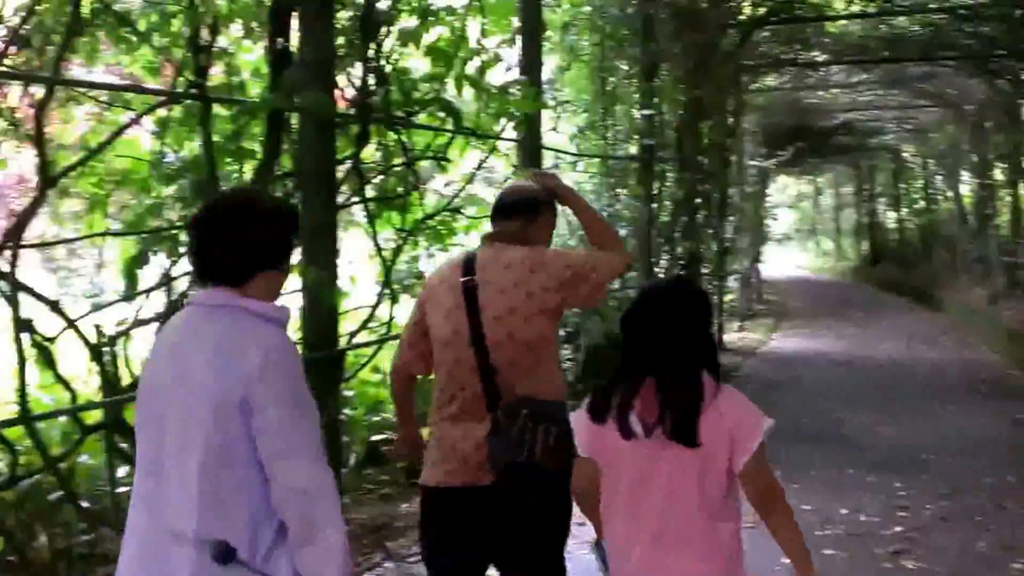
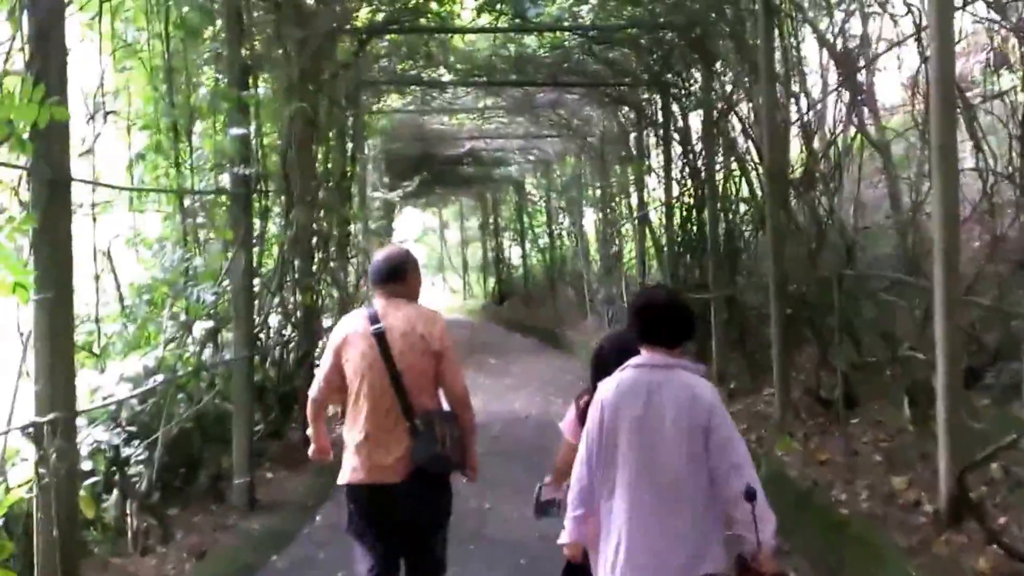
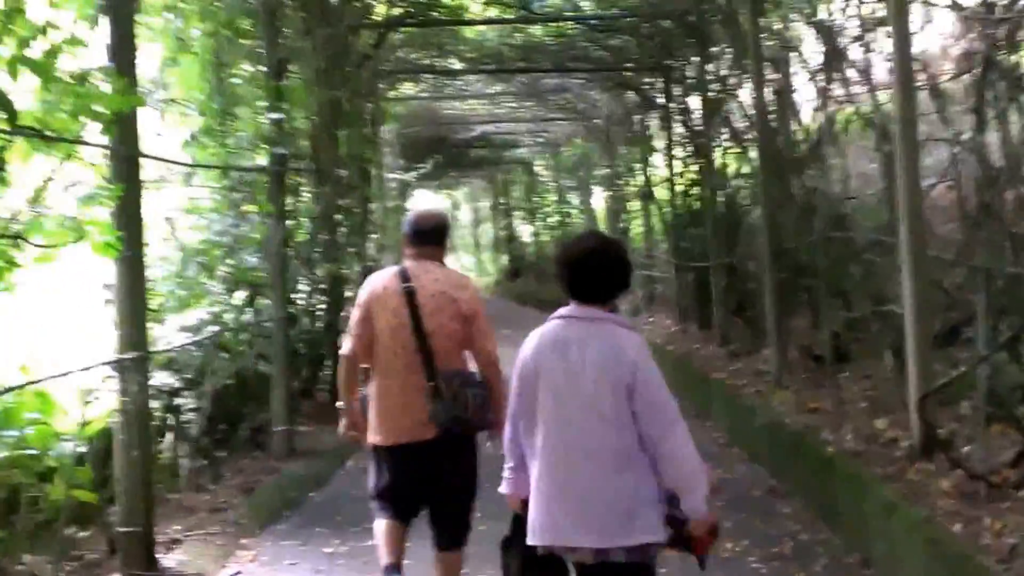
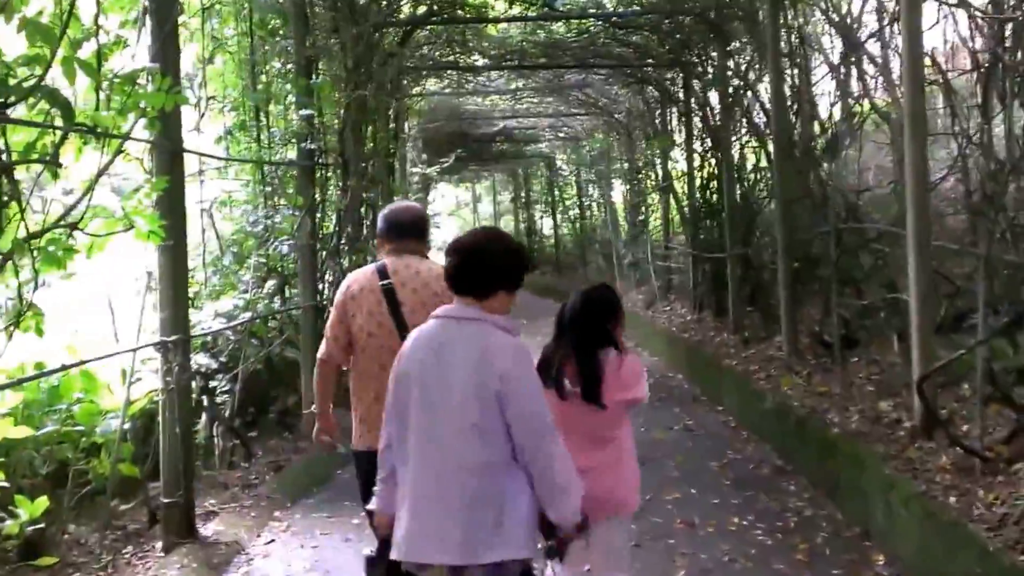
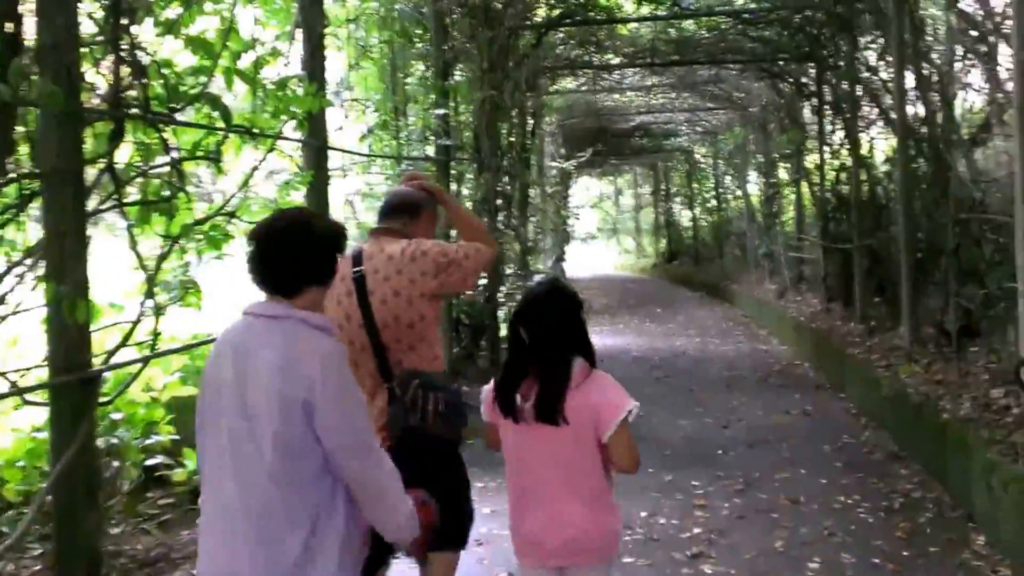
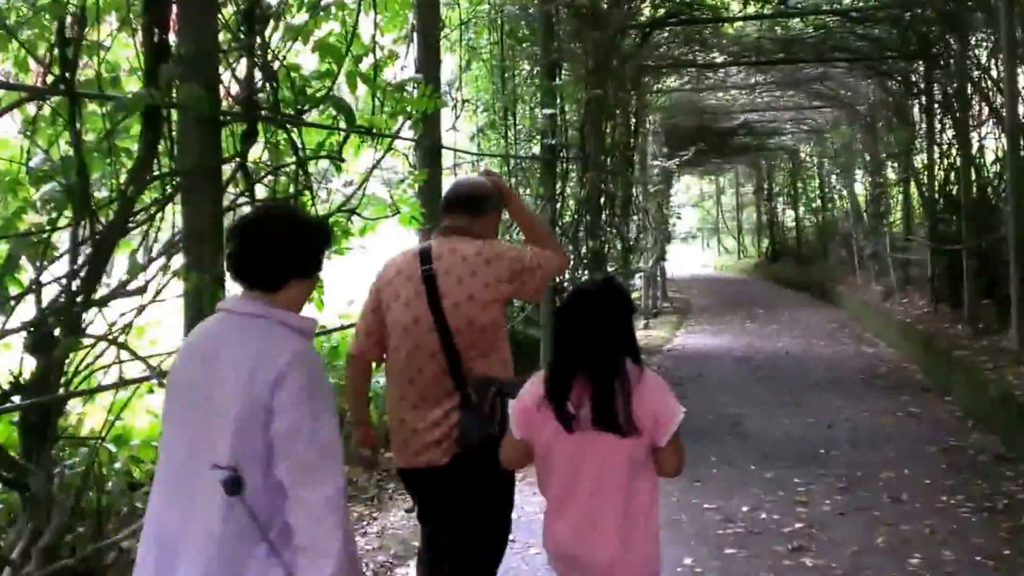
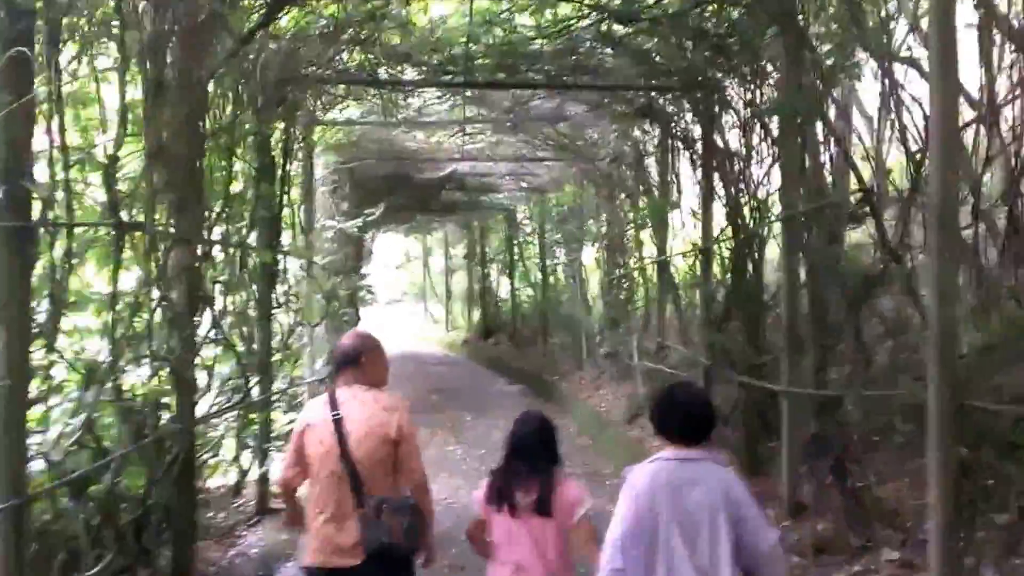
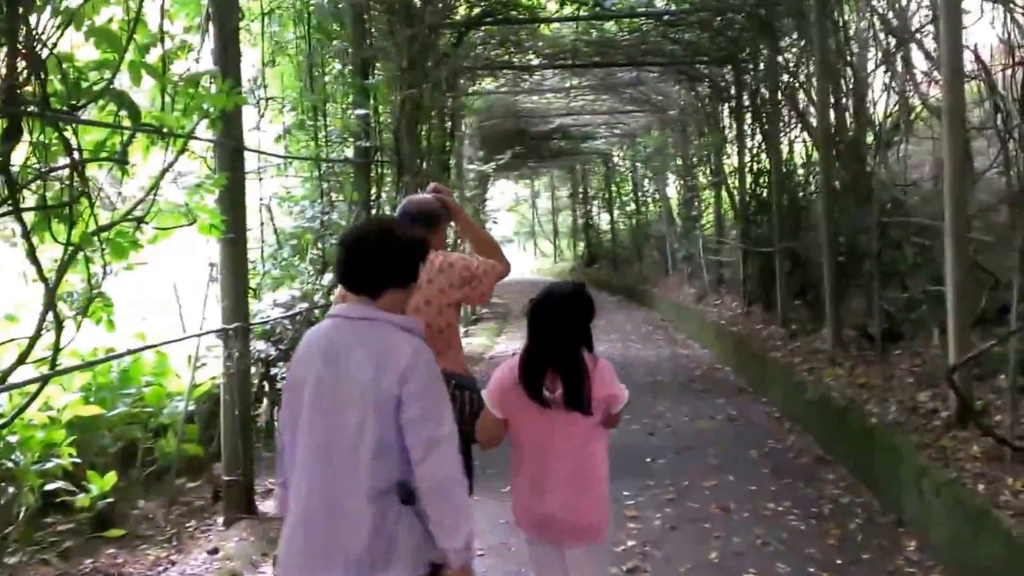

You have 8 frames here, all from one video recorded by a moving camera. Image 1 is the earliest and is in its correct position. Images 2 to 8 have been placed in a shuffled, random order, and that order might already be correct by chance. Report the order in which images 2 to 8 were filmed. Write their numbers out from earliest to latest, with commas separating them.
6, 5, 8, 4, 3, 2, 7
